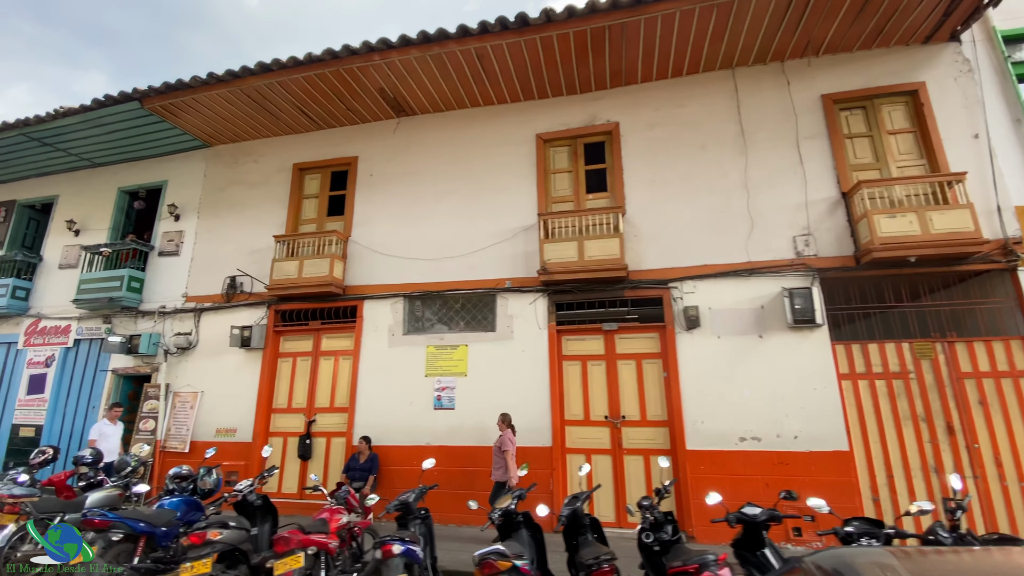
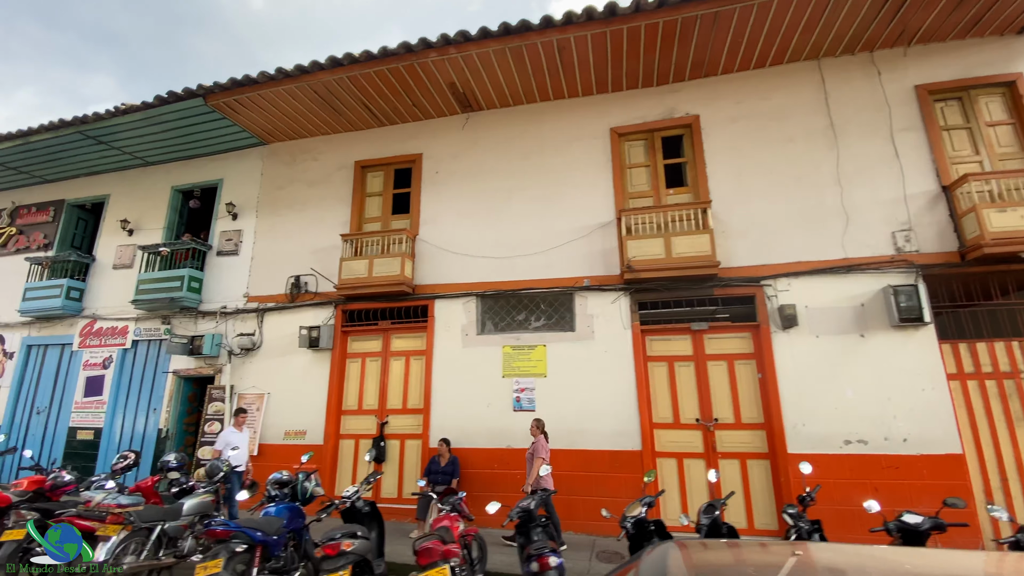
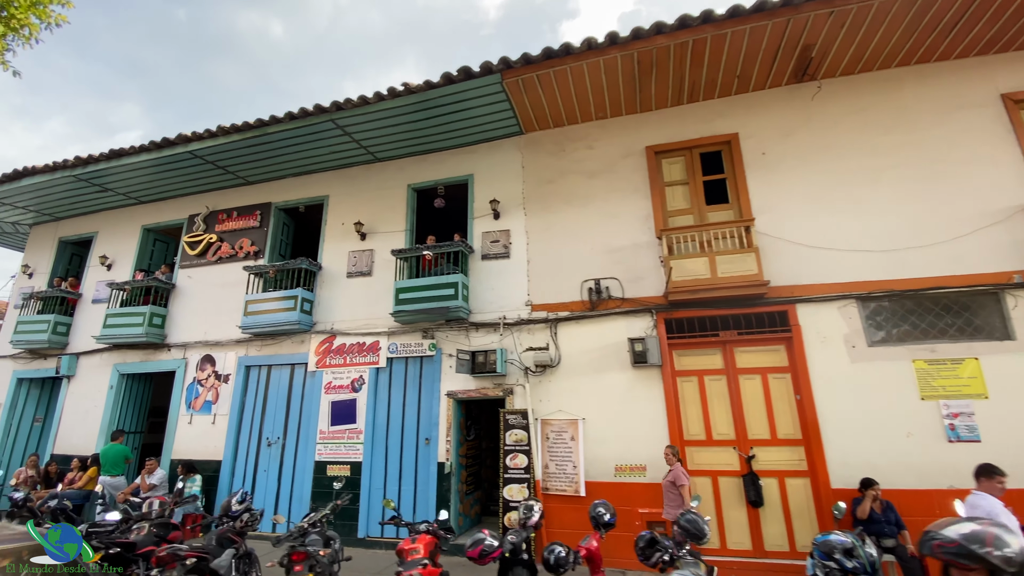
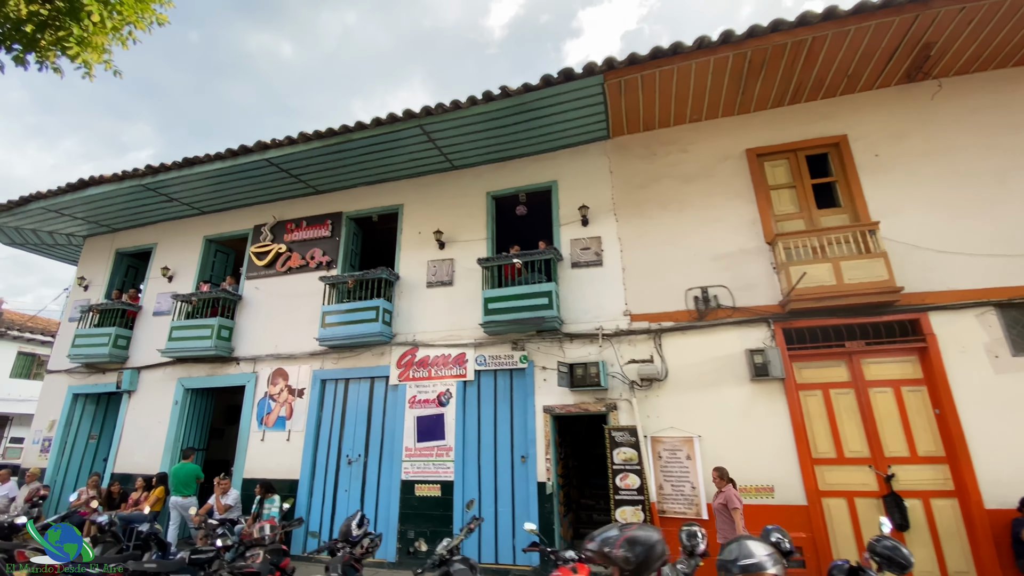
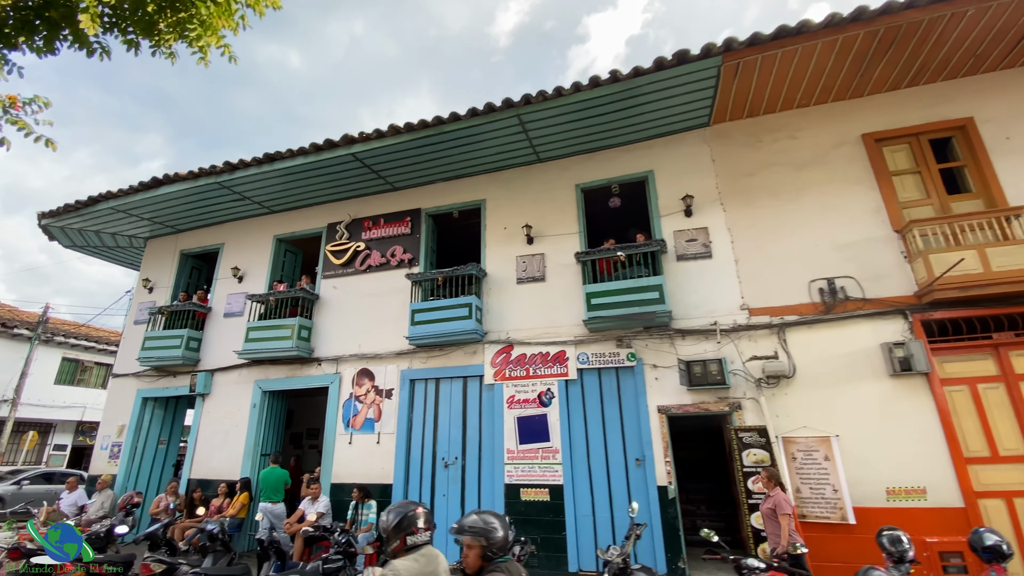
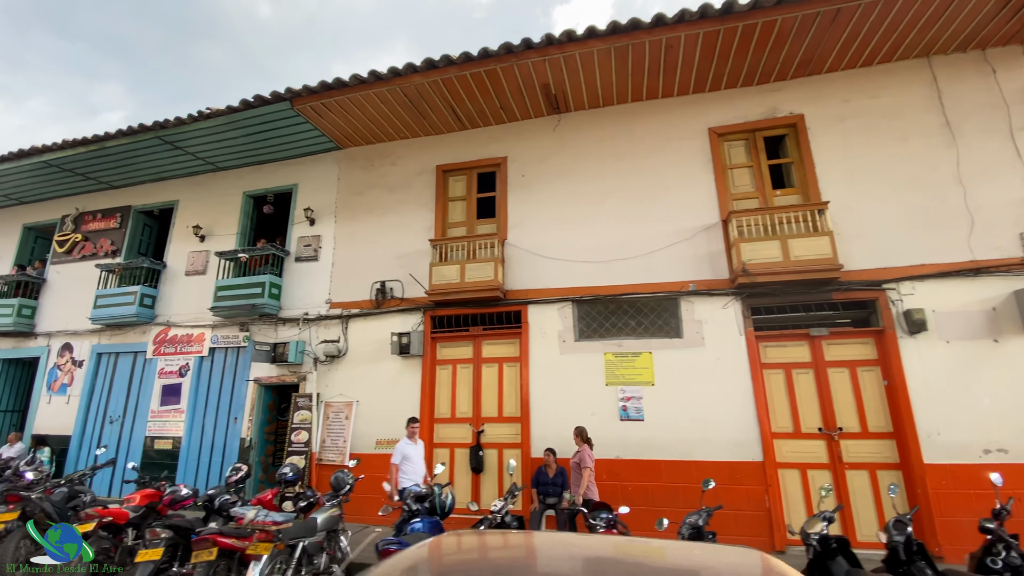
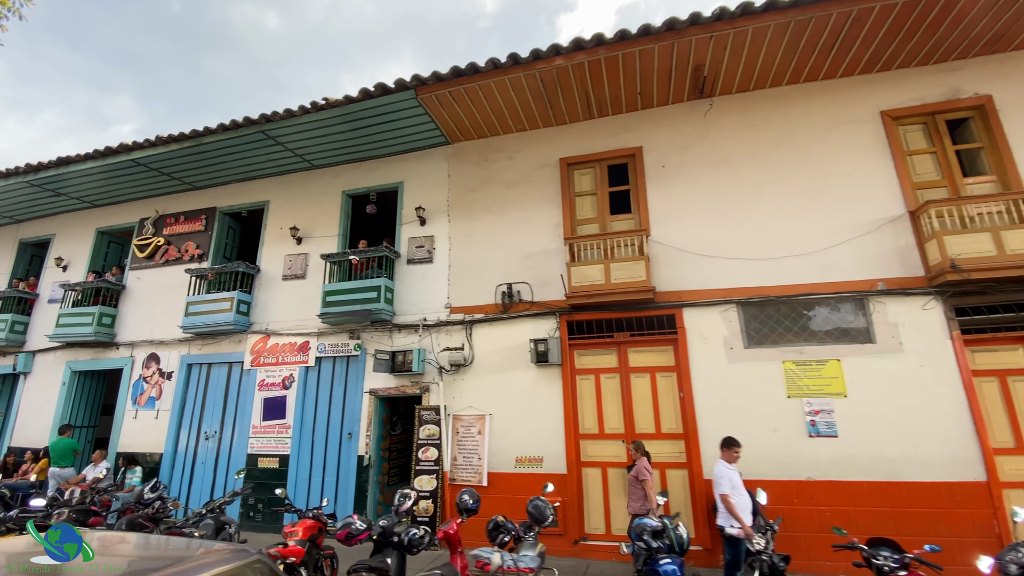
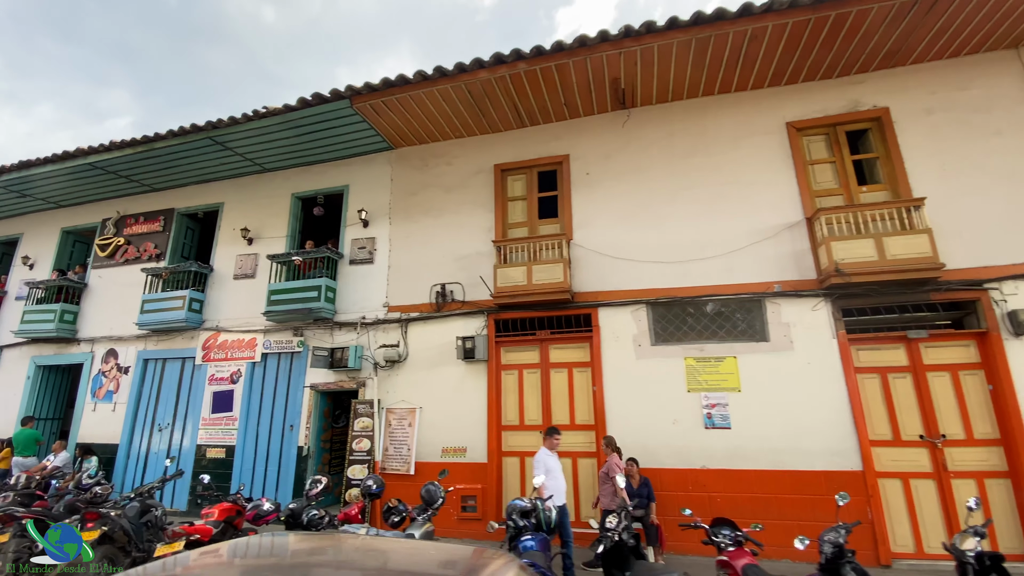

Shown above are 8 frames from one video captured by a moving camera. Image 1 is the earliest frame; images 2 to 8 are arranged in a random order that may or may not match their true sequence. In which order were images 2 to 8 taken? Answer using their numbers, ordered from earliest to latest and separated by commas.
2, 6, 8, 7, 3, 4, 5
